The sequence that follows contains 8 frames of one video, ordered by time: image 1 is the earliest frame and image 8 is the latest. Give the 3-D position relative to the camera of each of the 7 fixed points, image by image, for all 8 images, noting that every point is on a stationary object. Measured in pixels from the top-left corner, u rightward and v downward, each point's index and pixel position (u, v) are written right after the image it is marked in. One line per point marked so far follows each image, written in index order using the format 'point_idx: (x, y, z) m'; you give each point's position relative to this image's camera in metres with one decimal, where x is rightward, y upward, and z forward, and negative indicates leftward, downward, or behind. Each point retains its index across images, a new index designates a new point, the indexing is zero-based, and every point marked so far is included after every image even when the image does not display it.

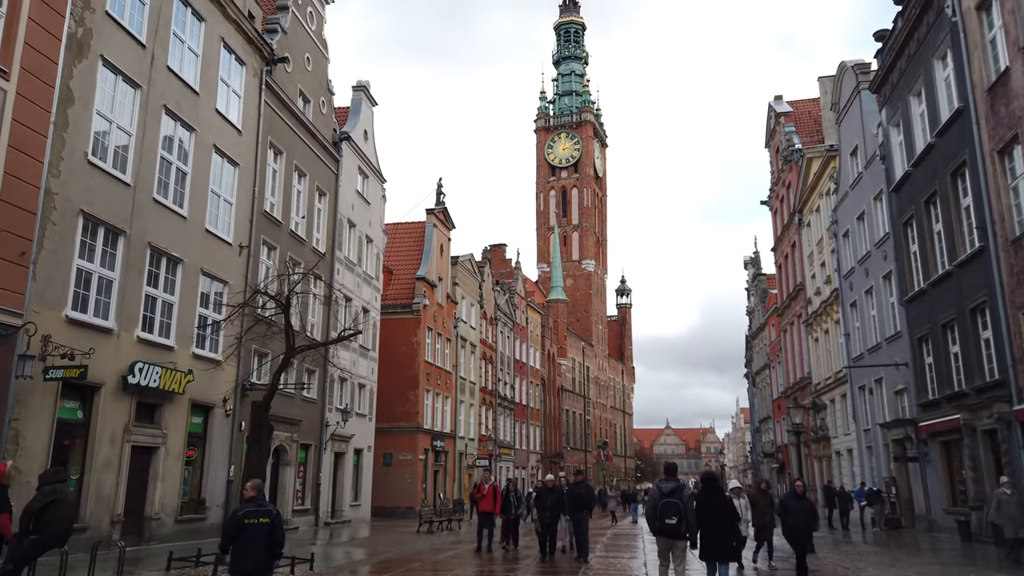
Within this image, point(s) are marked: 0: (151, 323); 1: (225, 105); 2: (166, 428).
0: (-7.7, -0.8, +16.3) m
1: (-7.4, +4.7, +19.8) m
2: (-7.5, -3.0, +16.7) m
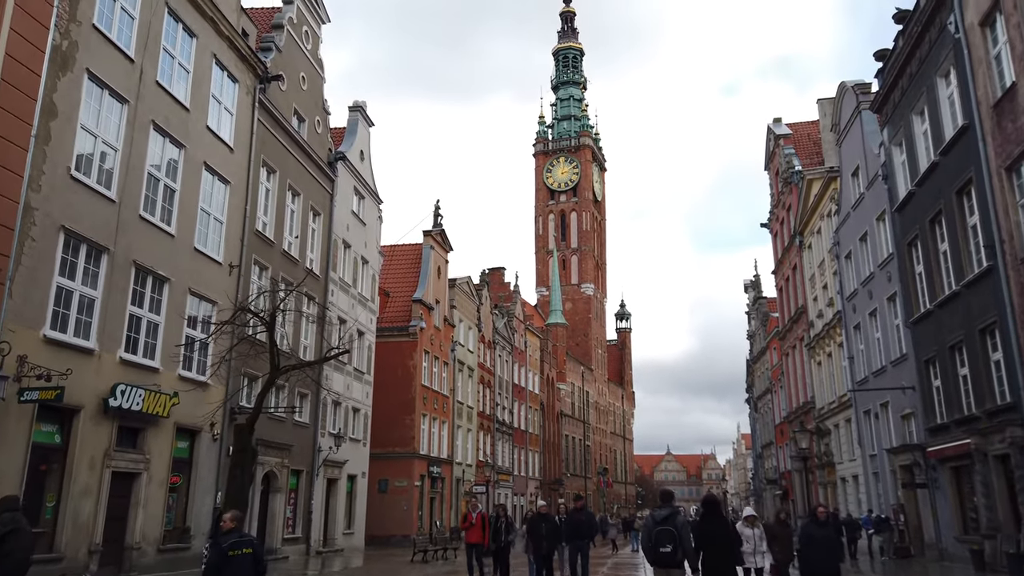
0: (-7.7, -1.2, +15.8) m
1: (-7.4, +4.2, +19.4) m
2: (-7.6, -3.4, +16.1) m
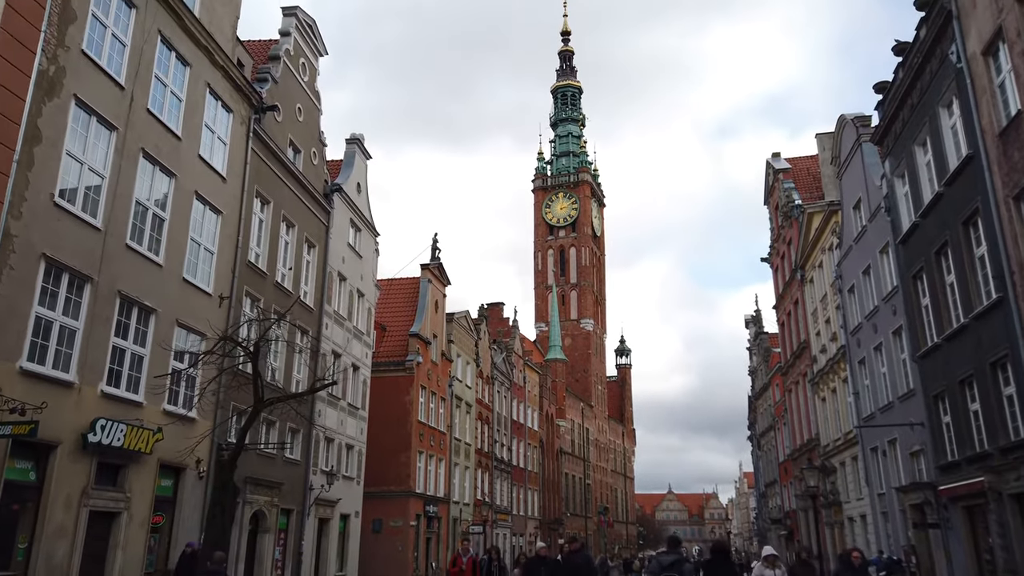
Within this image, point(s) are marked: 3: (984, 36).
0: (-7.8, -1.8, +15.3) m
1: (-7.5, +3.4, +19.1) m
2: (-7.6, -4.1, +15.4) m
3: (+10.7, +5.7, +17.5) m
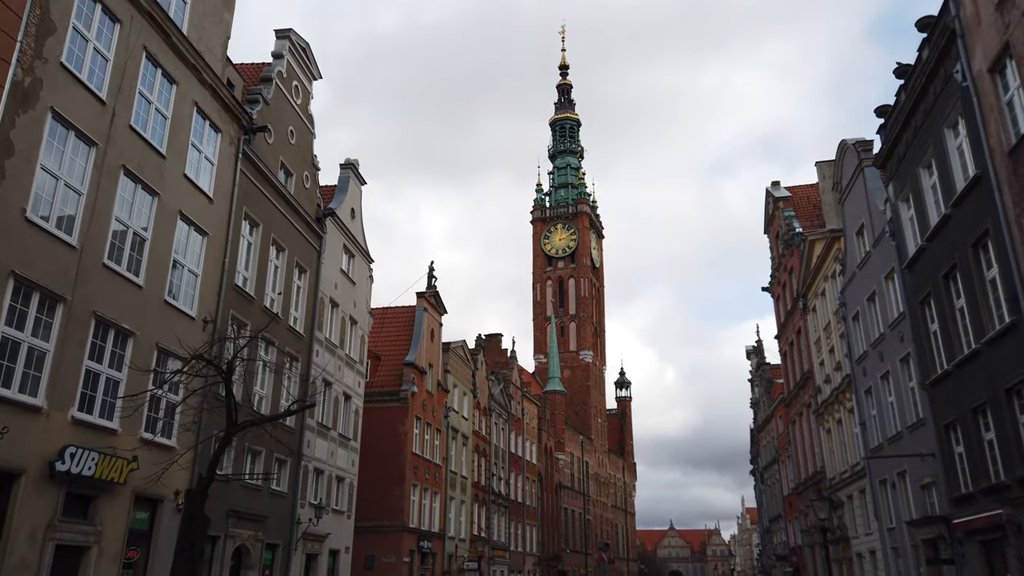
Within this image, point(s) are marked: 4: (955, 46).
0: (-7.9, -2.2, +14.5) m
1: (-7.6, +2.8, +18.6) m
2: (-7.8, -4.5, +14.6) m
3: (+10.6, +5.2, +17.1) m
4: (+10.8, +5.9, +18.8) m
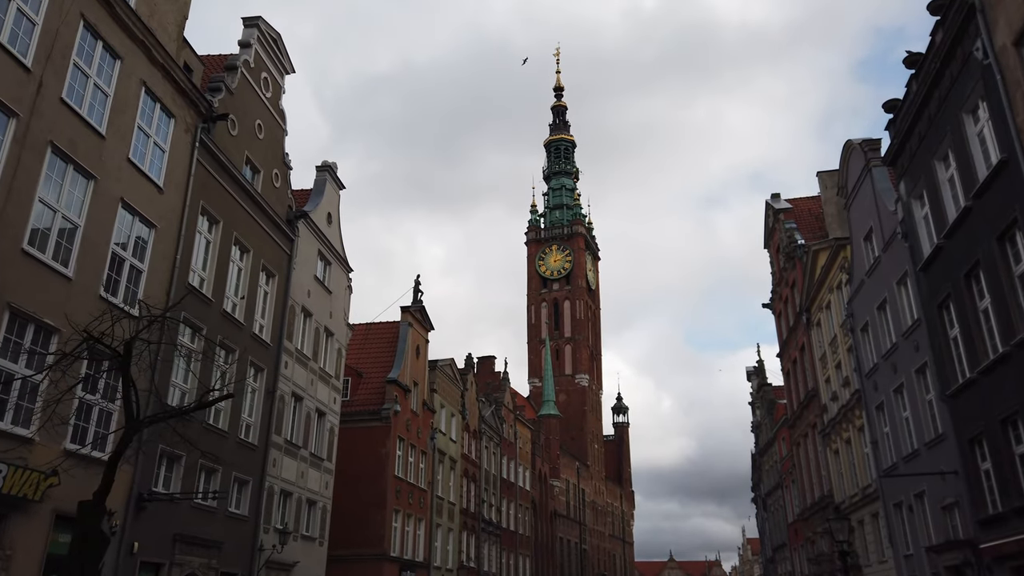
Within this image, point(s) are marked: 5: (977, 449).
0: (-8.4, -2.0, +12.6) m
1: (-8.1, +2.9, +16.9) m
2: (-8.2, -4.3, +12.6) m
3: (+10.1, +5.3, +15.6) m
4: (+10.4, +6.0, +17.3) m
5: (+11.5, -4.0, +19.1) m
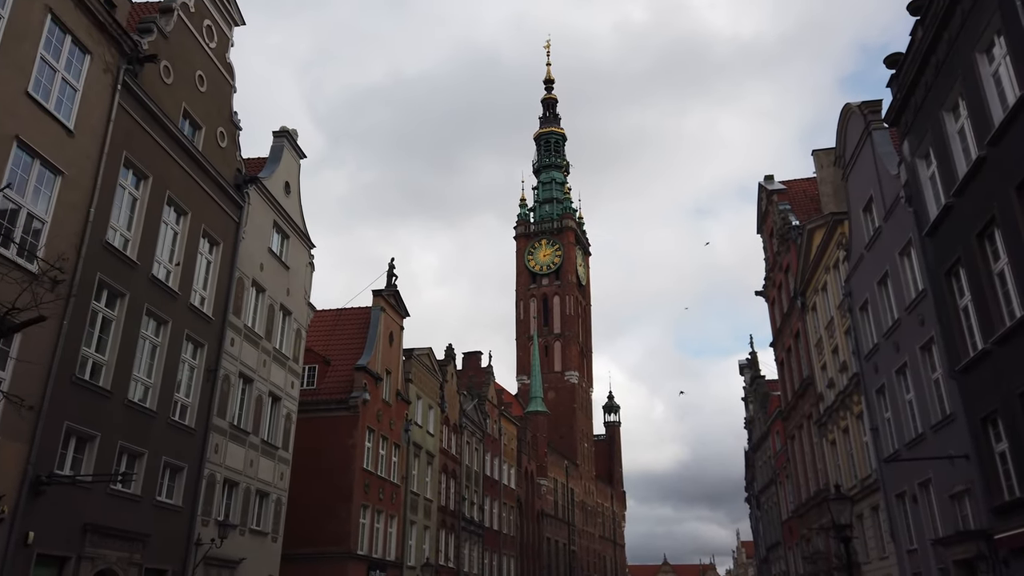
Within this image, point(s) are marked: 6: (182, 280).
0: (-9.2, -1.1, +10.6) m
1: (-8.9, +3.7, +14.8) m
2: (-9.0, -3.4, +10.6) m
3: (+9.3, +6.2, +13.6) m
4: (+9.5, +6.8, +15.4) m
5: (+10.7, -3.2, +17.2) m
6: (-8.1, +0.2, +19.0) m
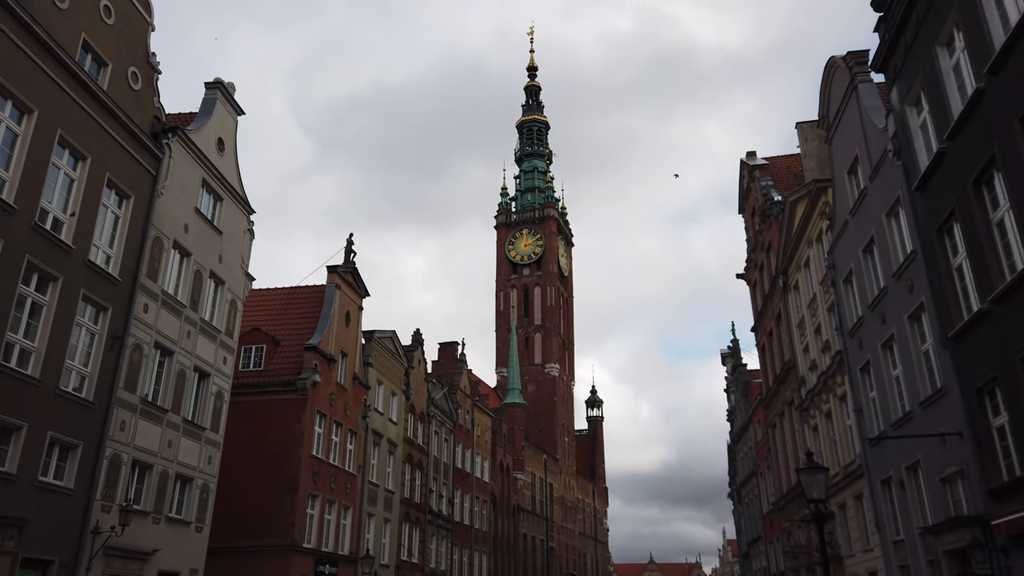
0: (-10.4, -0.1, +8.3) m
1: (-10.2, +4.7, +12.6) m
2: (-10.2, -2.4, +8.3) m
3: (+8.1, +7.1, +11.6) m
4: (+8.3, +7.7, +13.4) m
5: (+9.4, -2.2, +15.2) m
6: (-9.4, +1.2, +16.8) m
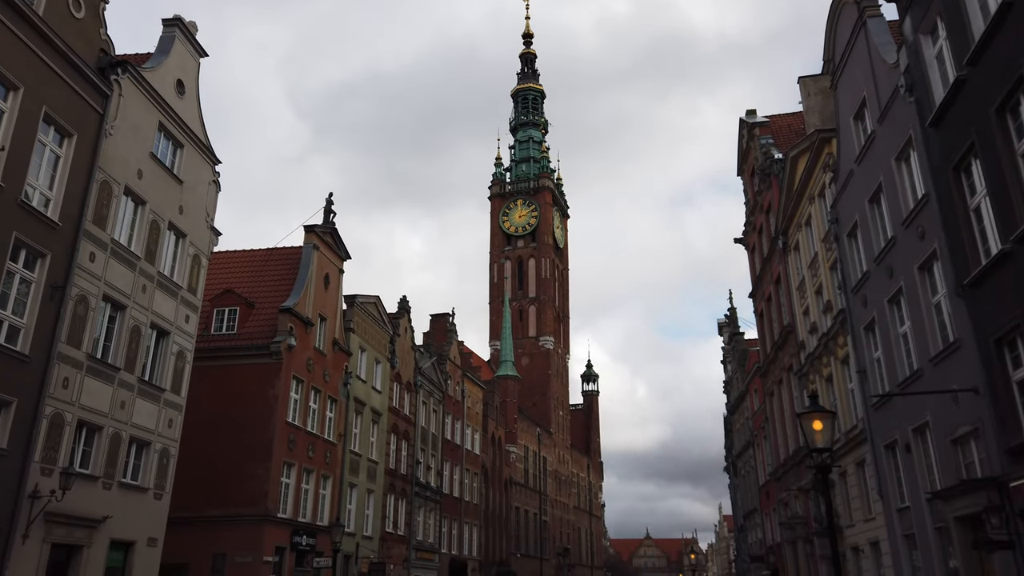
0: (-10.9, +0.8, +6.8) m
1: (-10.7, +5.8, +11.0) m
2: (-10.7, -1.5, +6.9) m
3: (+7.6, +8.1, +10.0) m
4: (+7.8, +8.8, +11.7) m
5: (+8.9, -1.2, +13.8) m
6: (-9.9, +2.3, +15.2) m
